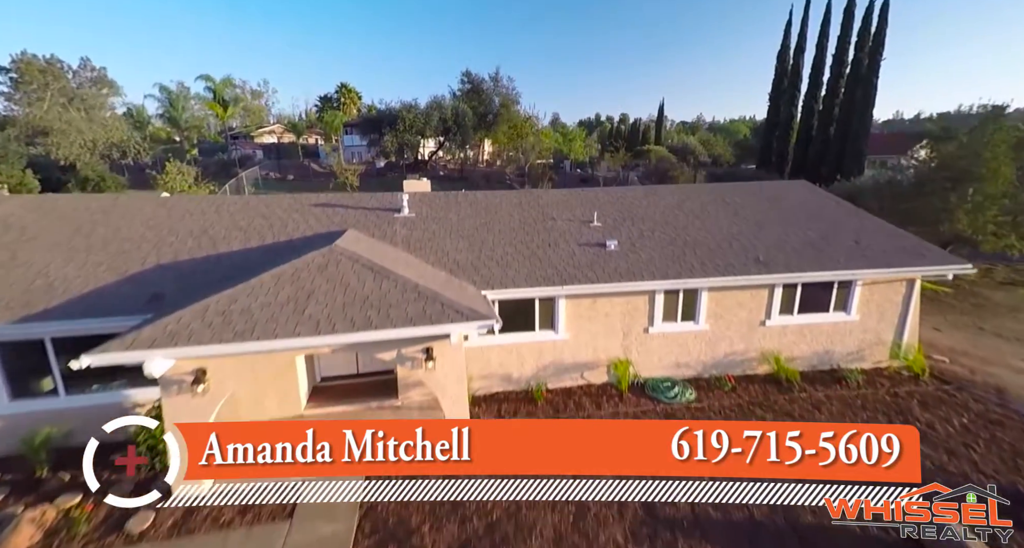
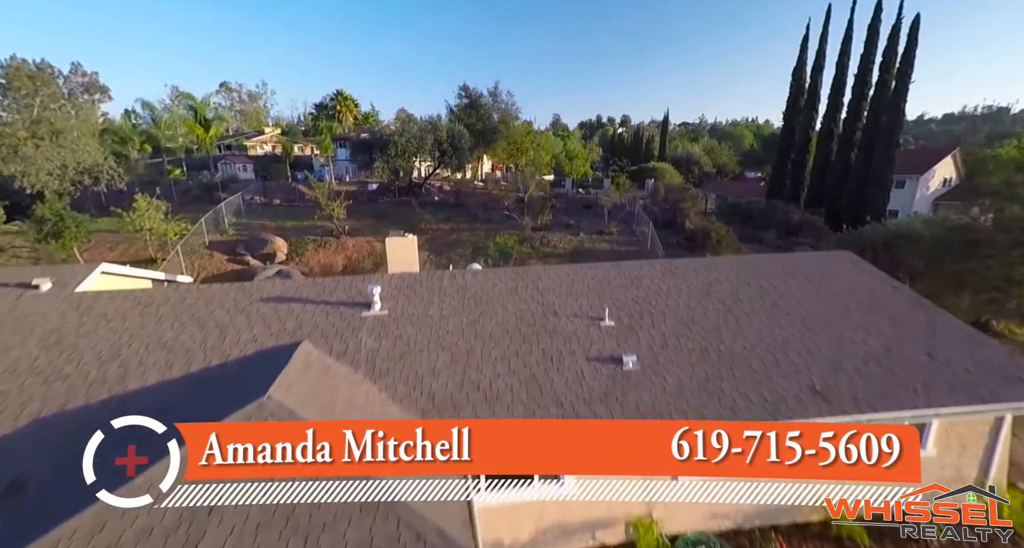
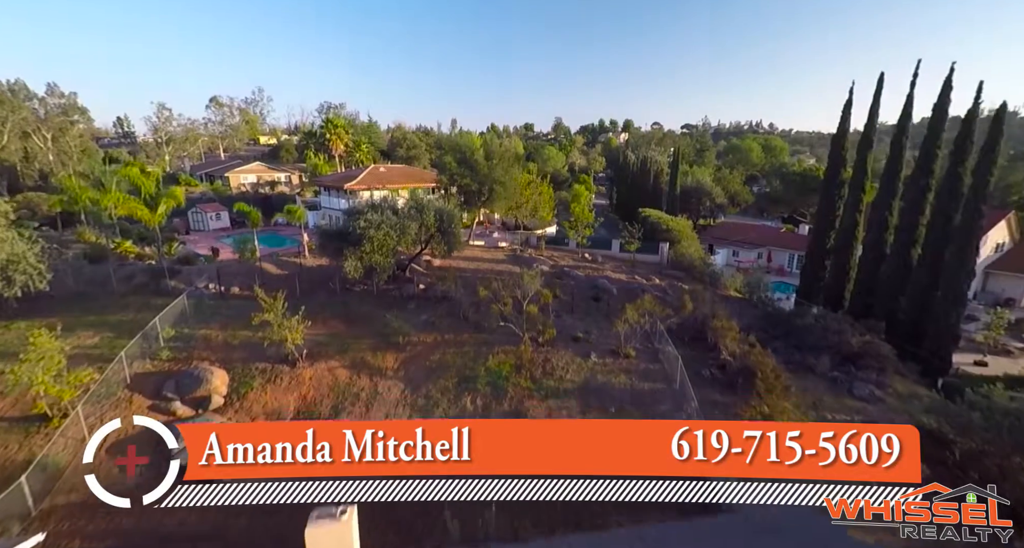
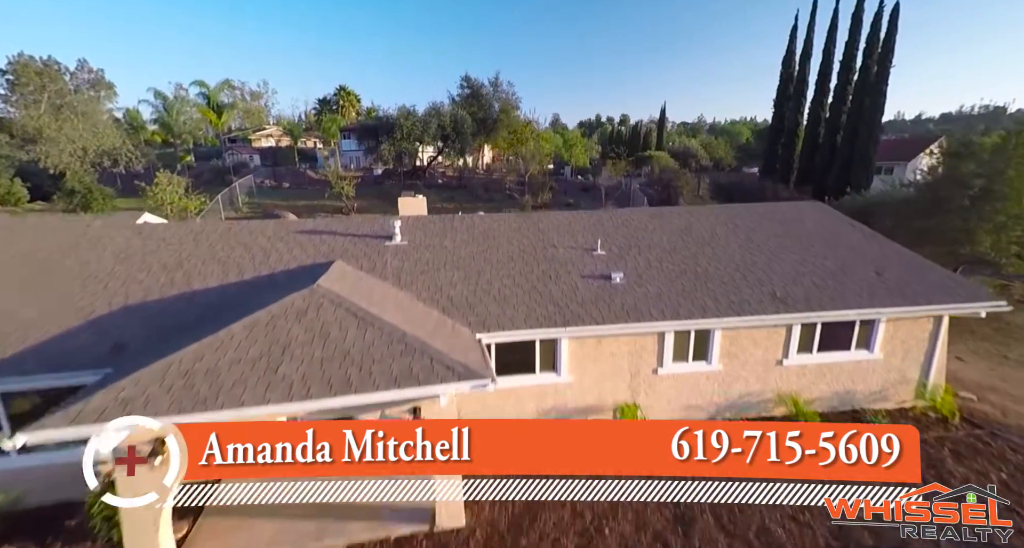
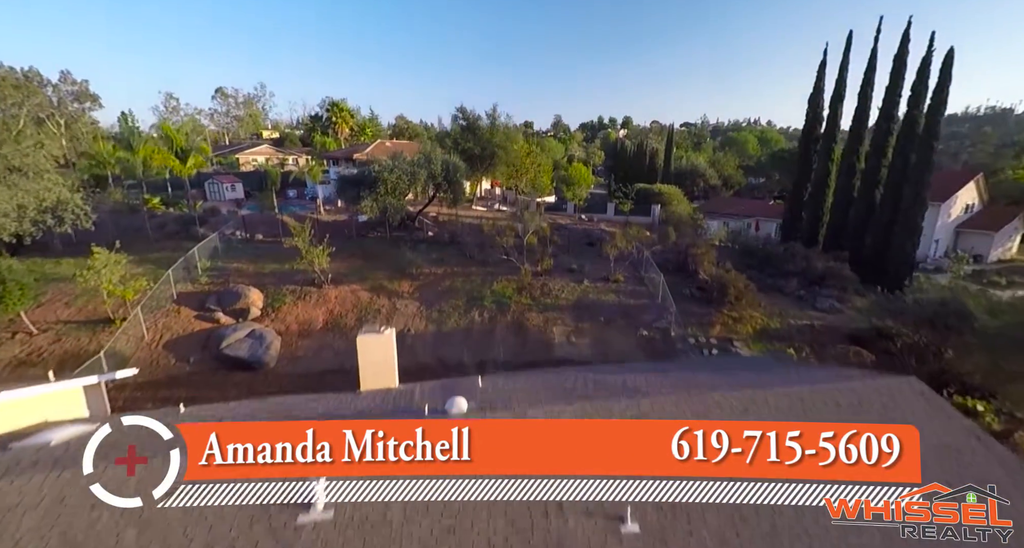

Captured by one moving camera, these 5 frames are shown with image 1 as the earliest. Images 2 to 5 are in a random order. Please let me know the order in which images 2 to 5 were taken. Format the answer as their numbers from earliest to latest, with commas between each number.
4, 2, 5, 3
